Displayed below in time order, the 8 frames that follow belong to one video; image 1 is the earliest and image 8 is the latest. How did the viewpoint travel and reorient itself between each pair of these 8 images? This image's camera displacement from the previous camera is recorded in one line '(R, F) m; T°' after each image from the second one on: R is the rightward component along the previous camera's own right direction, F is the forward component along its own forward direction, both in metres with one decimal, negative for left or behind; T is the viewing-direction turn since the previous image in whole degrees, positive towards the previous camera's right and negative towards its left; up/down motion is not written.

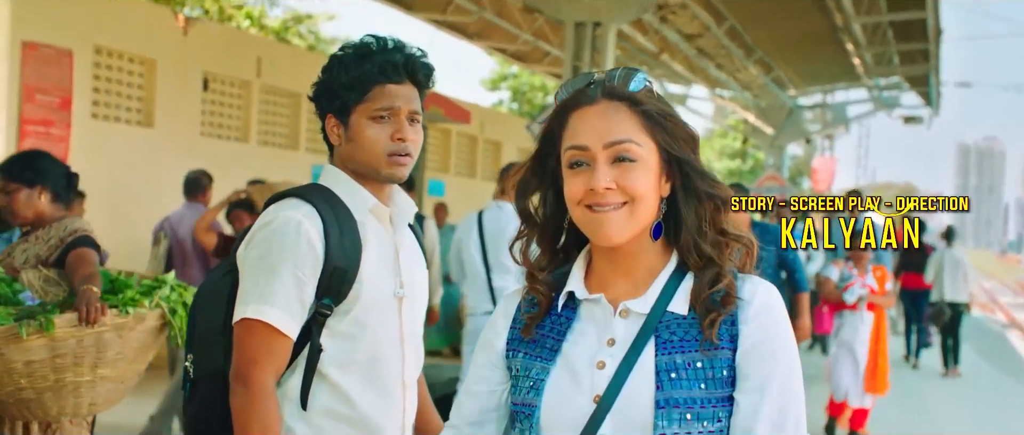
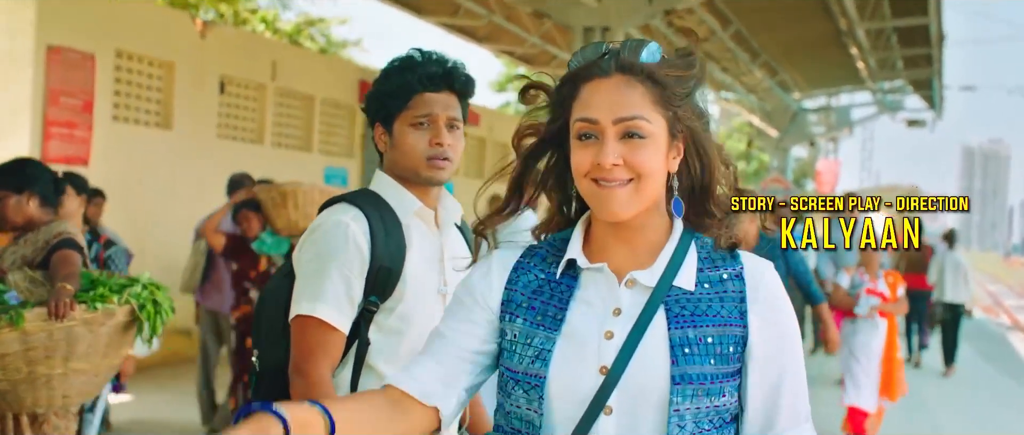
(-0.1, -0.2) m; 0°
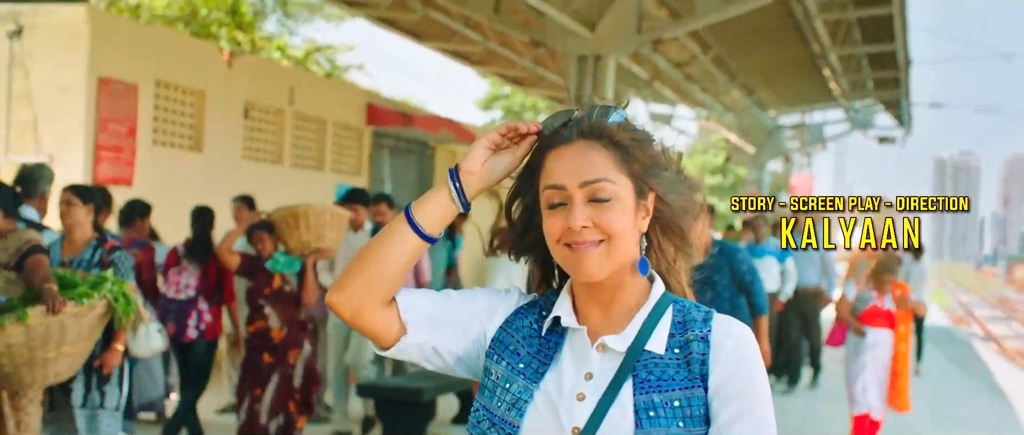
(-0.3, -0.8) m; +1°
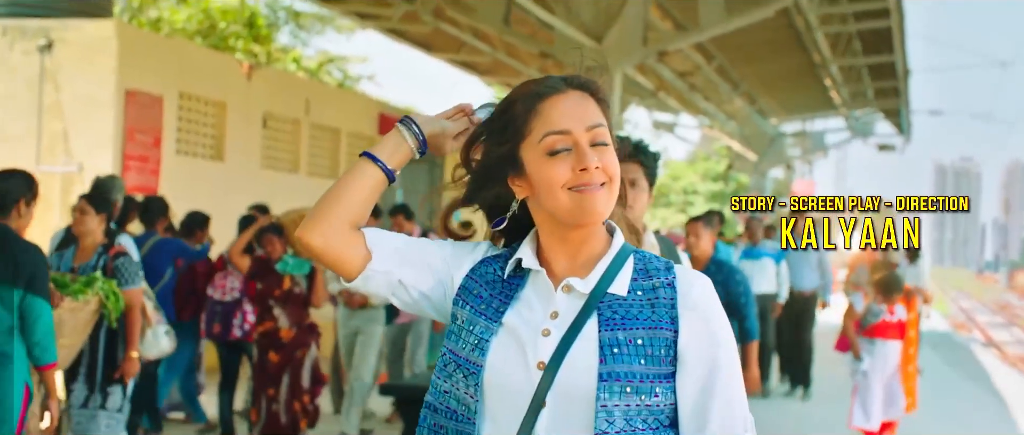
(-0.1, -0.3) m; 0°
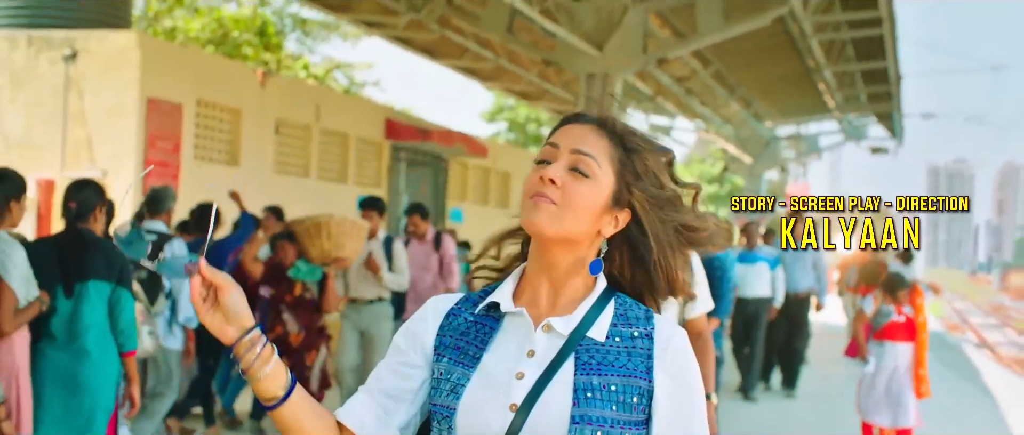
(-0.1, -0.3) m; 0°
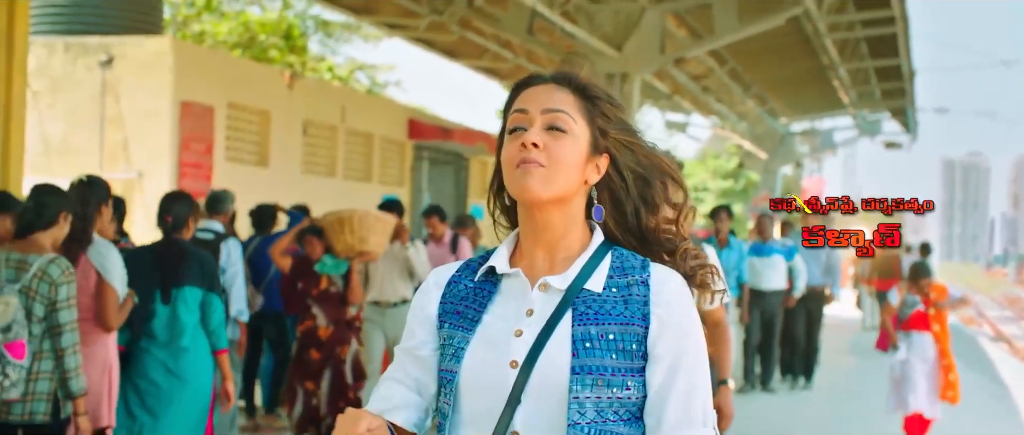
(-0.1, -0.2) m; -1°
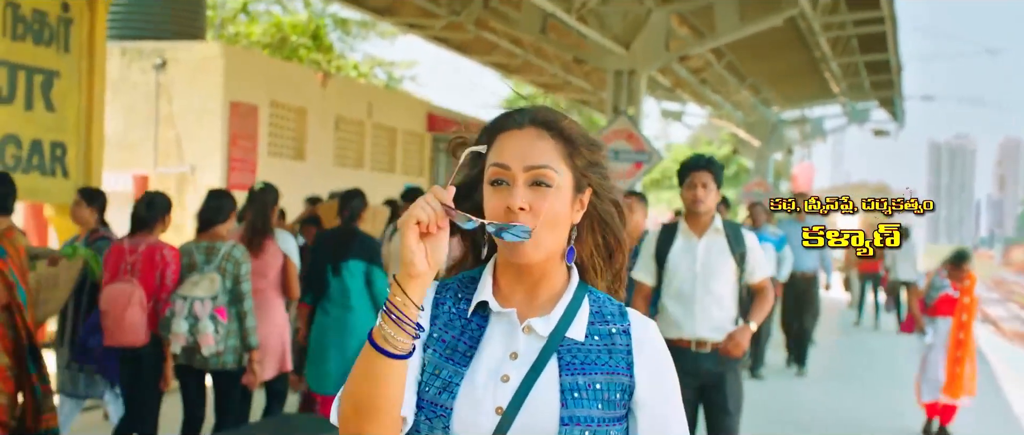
(-0.4, -0.8) m; +1°
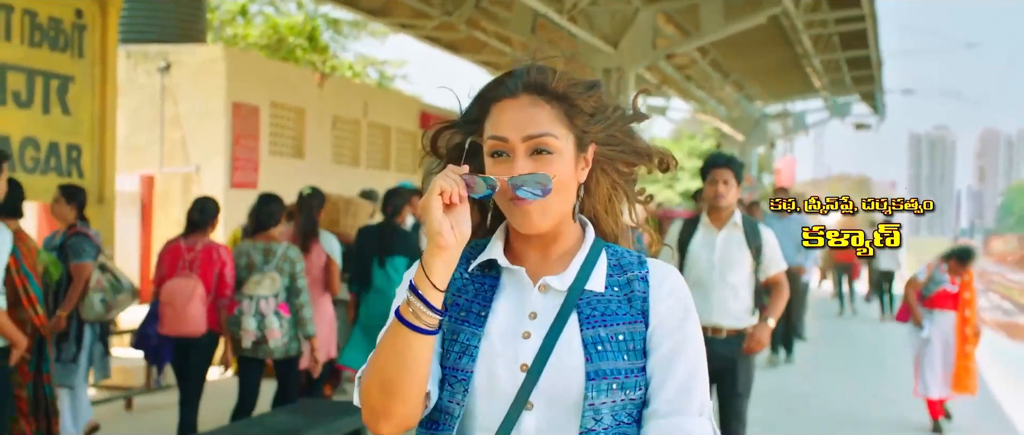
(-0.1, -0.4) m; +1°
